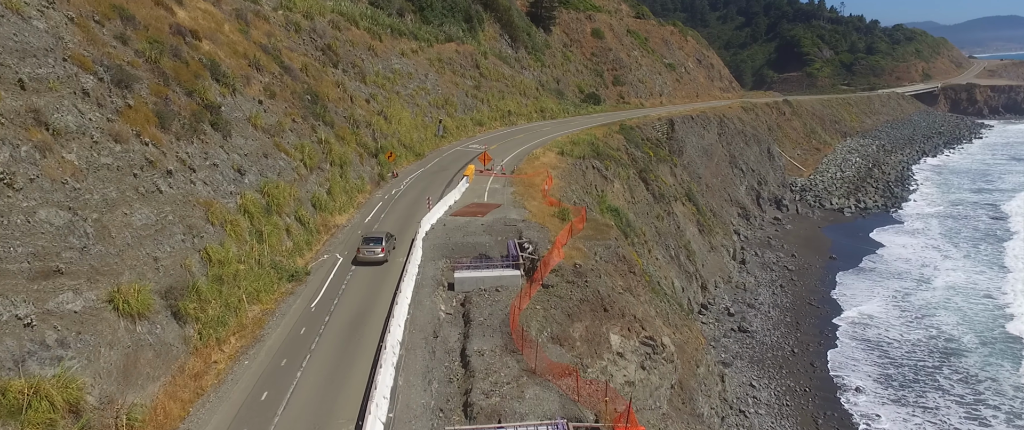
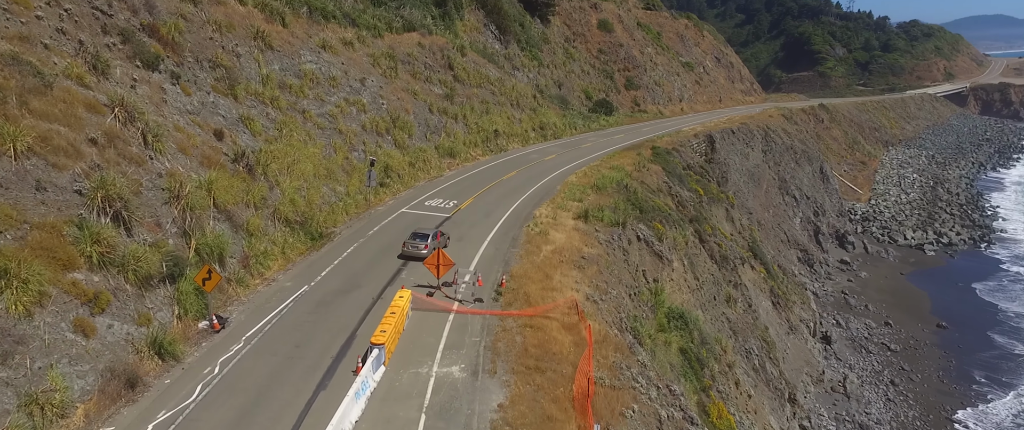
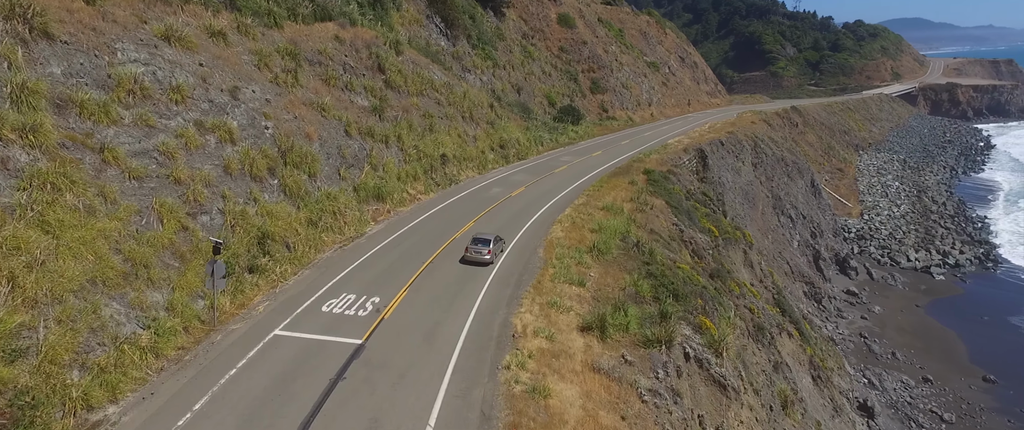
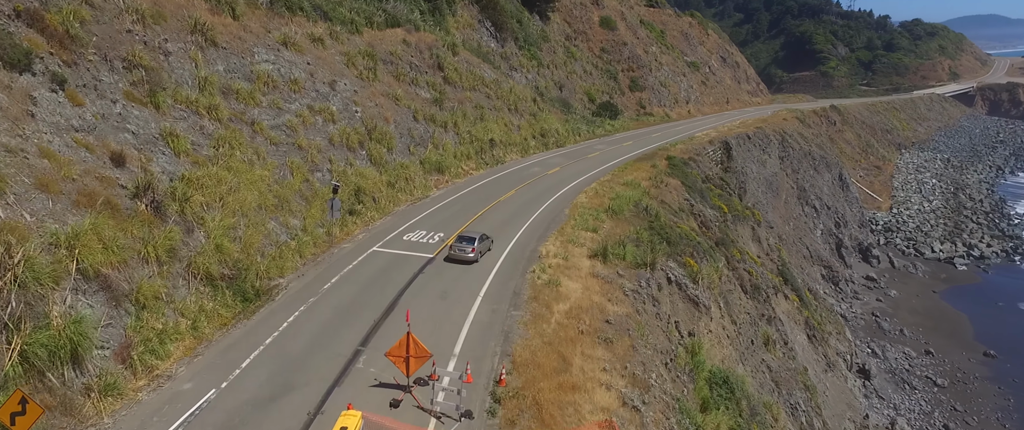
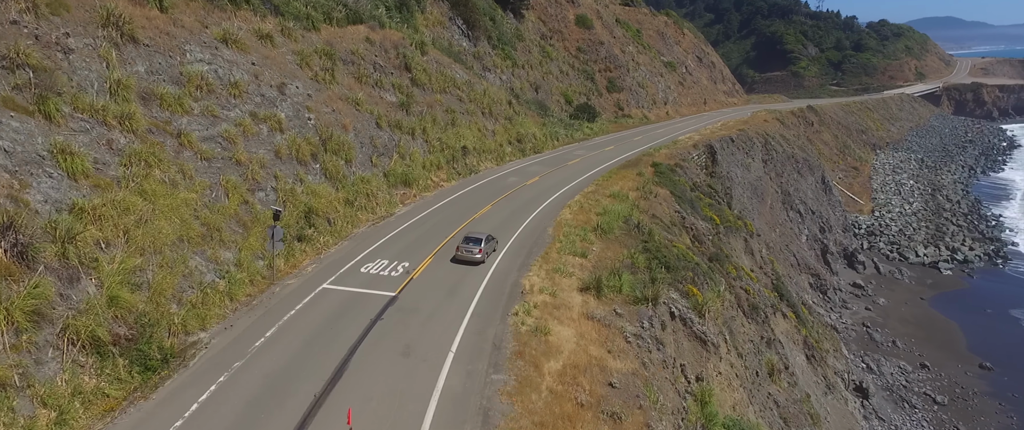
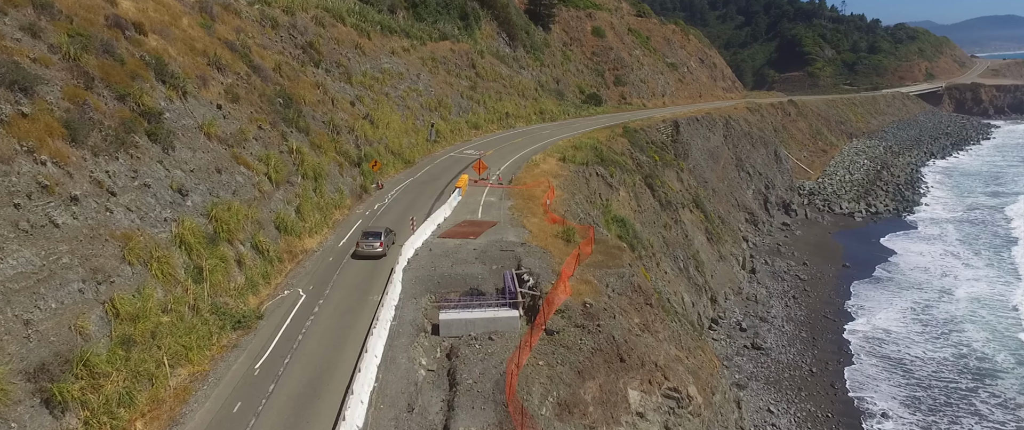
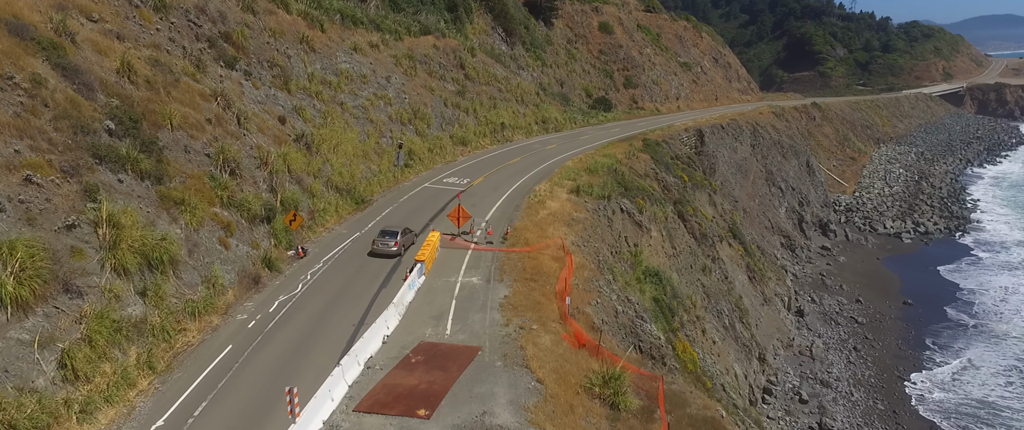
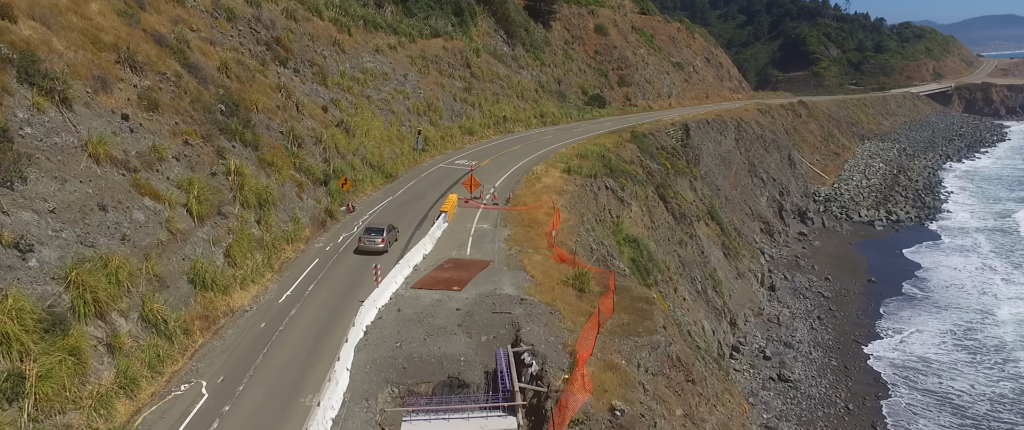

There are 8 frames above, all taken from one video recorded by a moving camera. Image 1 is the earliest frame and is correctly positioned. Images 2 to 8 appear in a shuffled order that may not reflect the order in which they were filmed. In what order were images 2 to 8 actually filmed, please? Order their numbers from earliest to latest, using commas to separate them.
6, 8, 7, 2, 4, 5, 3
